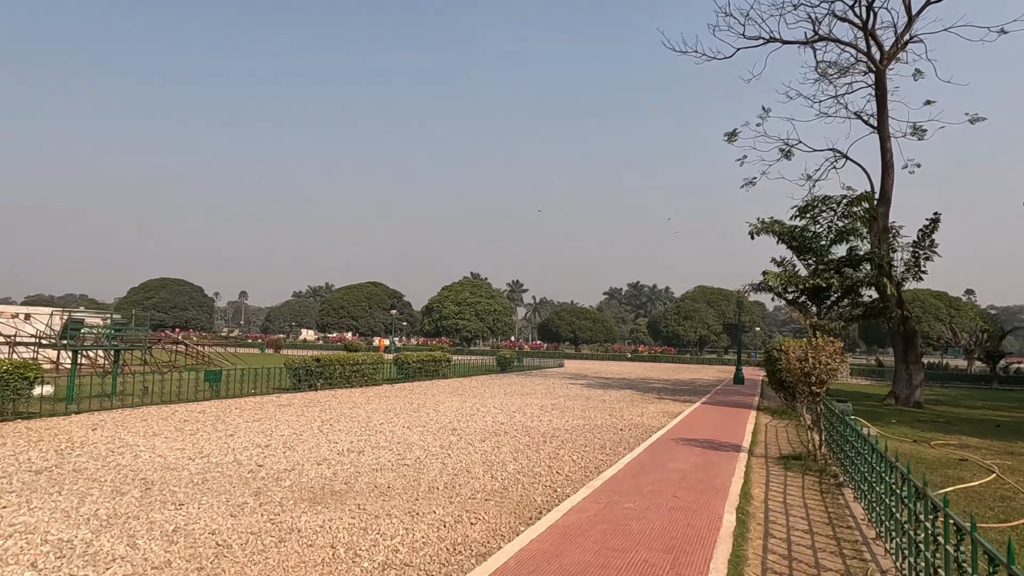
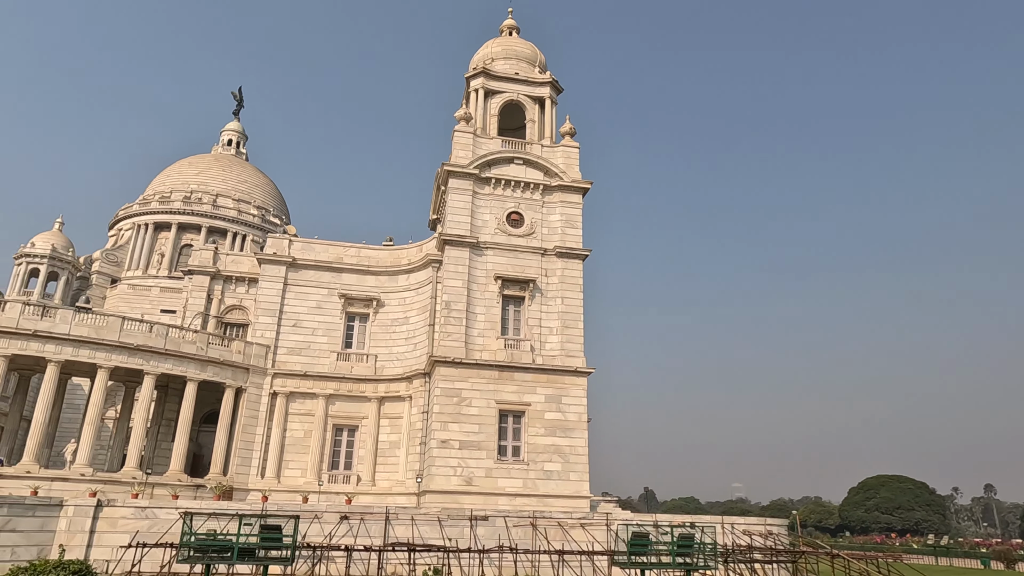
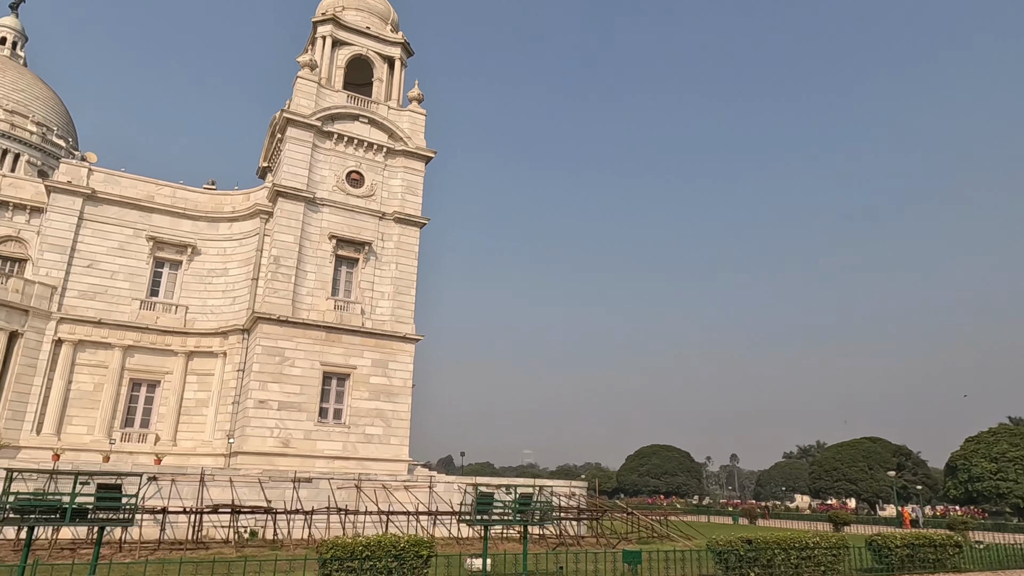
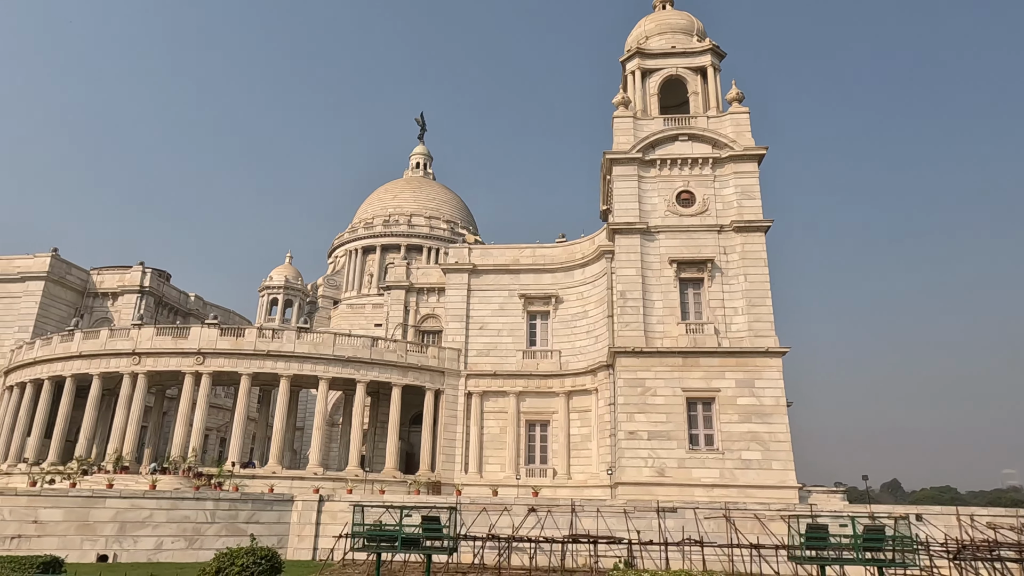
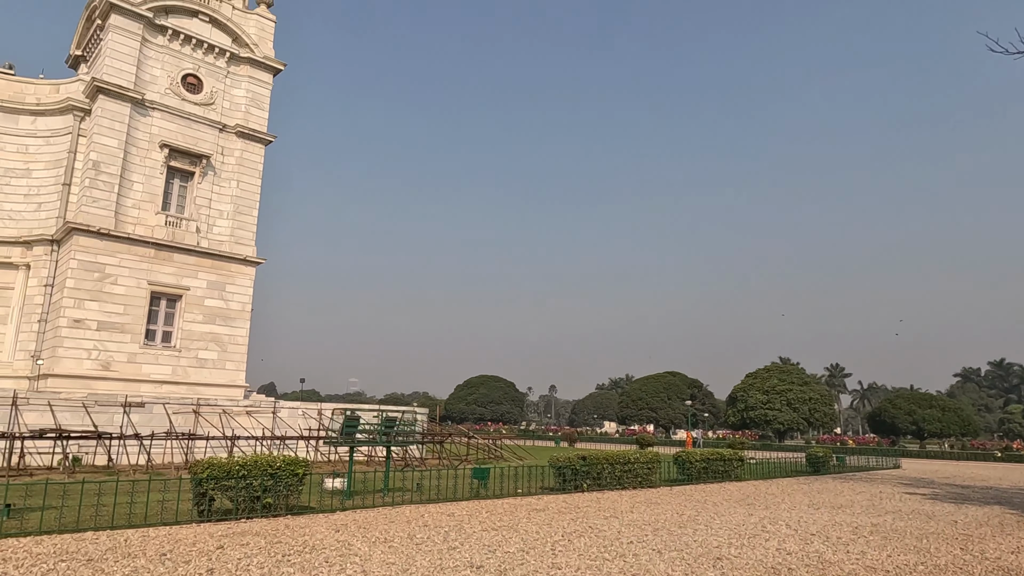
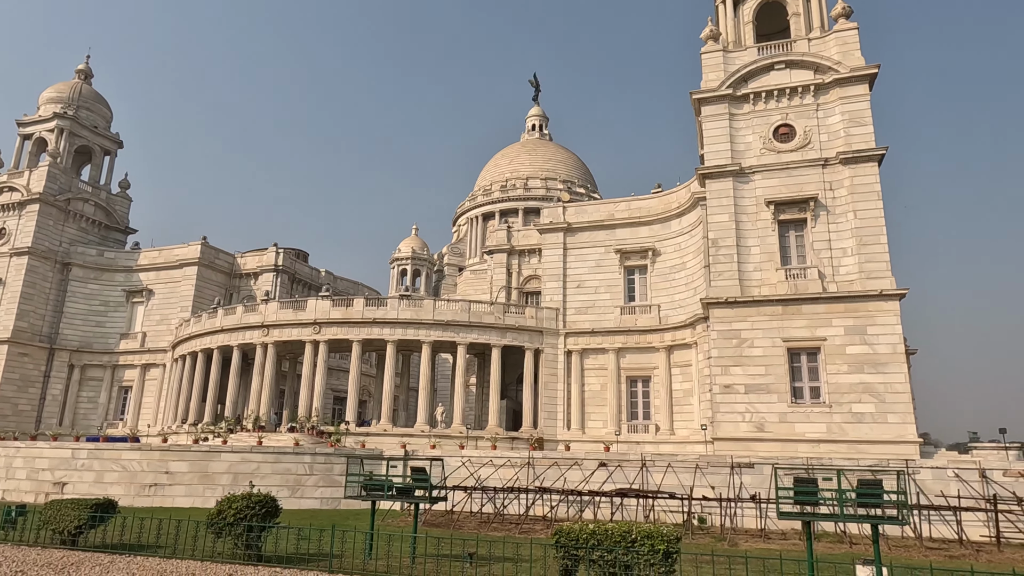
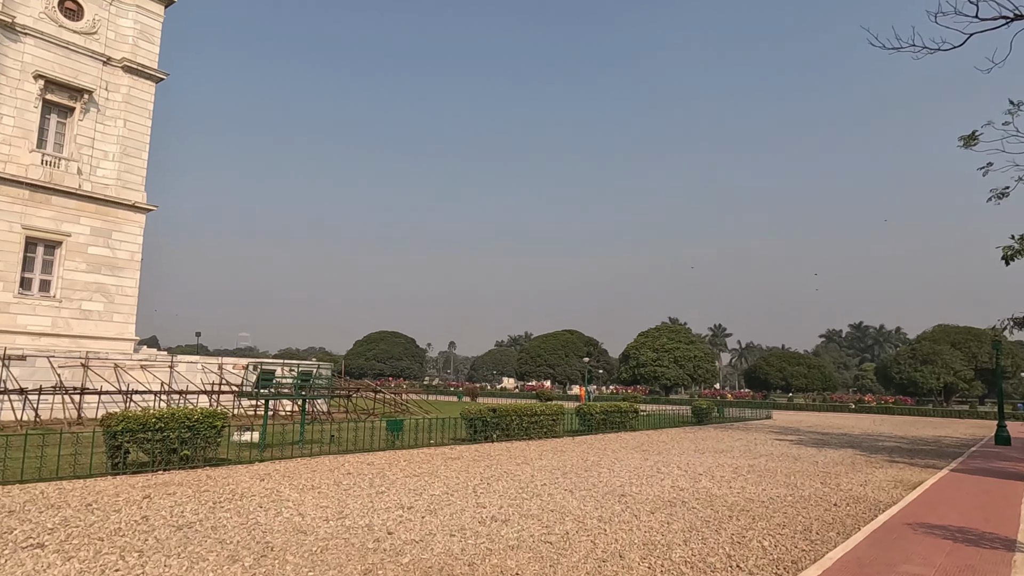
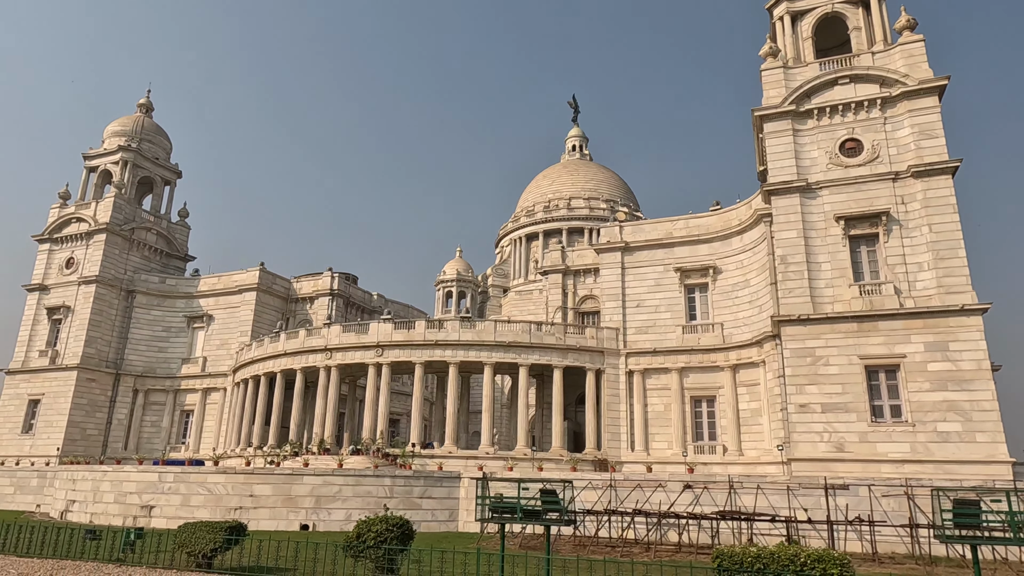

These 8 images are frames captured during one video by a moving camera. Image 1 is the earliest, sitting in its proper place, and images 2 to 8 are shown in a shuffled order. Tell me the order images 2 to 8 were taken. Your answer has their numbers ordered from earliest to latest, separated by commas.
7, 5, 3, 2, 4, 8, 6
